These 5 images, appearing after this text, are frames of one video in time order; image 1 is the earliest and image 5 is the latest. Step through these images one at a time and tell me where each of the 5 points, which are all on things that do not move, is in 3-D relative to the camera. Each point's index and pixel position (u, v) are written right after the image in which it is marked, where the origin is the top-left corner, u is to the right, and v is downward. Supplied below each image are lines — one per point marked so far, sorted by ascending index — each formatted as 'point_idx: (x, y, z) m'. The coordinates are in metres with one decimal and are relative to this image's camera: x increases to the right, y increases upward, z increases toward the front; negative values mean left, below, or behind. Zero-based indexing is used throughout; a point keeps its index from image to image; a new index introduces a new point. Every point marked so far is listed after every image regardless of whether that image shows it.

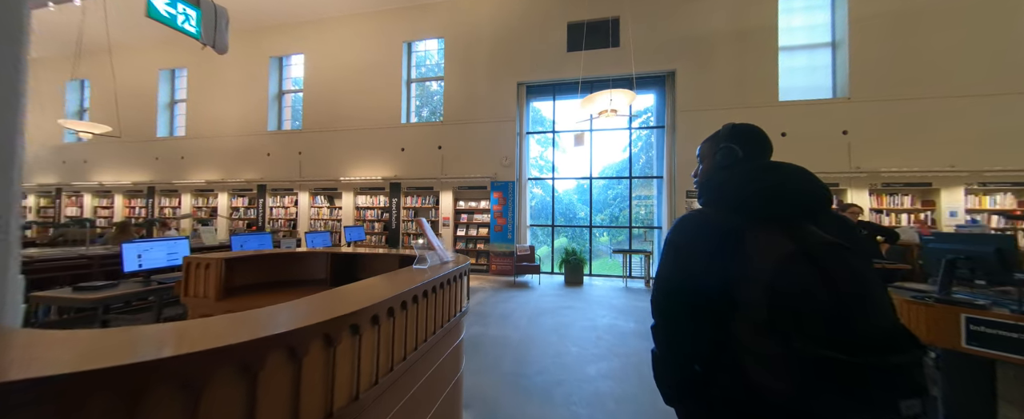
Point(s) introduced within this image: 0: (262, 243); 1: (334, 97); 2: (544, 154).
0: (-3.2, -0.4, +3.9) m
1: (-4.7, +3.0, +8.2) m
2: (+0.7, +1.2, +7.5) m
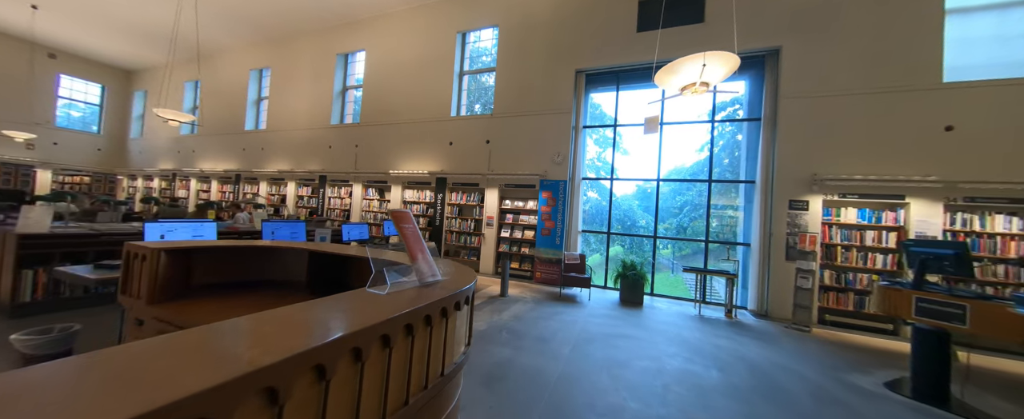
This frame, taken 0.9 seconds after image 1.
0: (-2.7, -0.3, +3.8) m
1: (-3.2, +3.2, +8.2) m
2: (+1.9, +1.1, +6.6) m
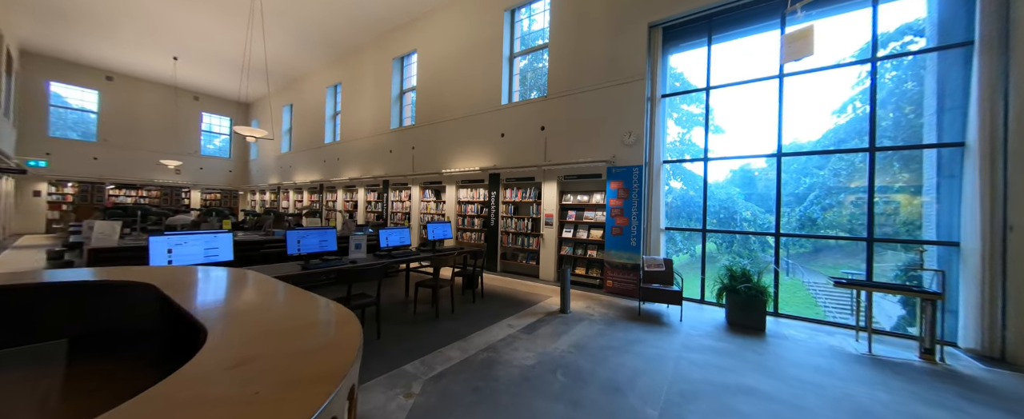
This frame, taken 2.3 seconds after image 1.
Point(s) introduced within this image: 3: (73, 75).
0: (-2.1, -0.3, +3.4) m
1: (-1.8, +3.1, +7.9) m
2: (+2.9, +1.3, +5.2) m
3: (-17.1, +5.2, +12.1) m
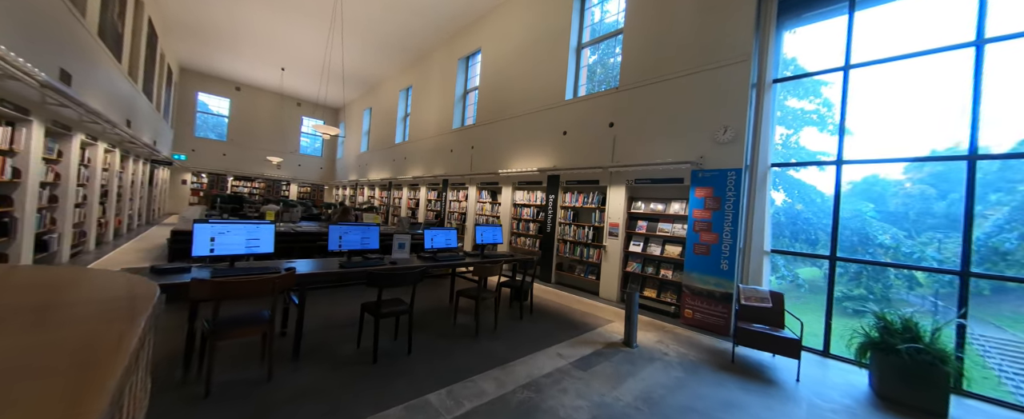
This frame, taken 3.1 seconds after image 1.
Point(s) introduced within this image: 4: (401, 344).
0: (-1.5, -0.3, +3.2) m
1: (-0.2, +3.1, +7.6) m
2: (+3.8, +1.0, +4.0) m
3: (-14.2, +5.9, +14.7) m
4: (-1.0, -1.2, +2.8) m
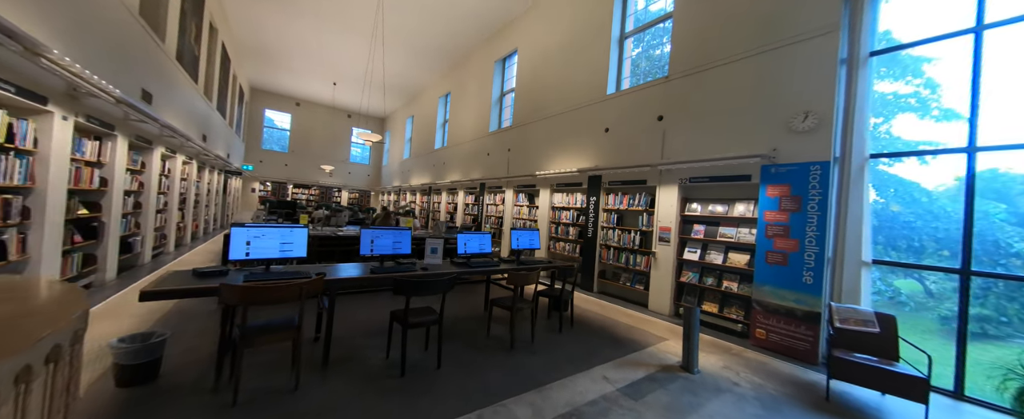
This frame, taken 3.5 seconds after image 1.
0: (-1.2, -0.3, +3.1) m
1: (+0.7, +3.0, +7.3) m
2: (+4.2, +1.0, +3.2) m
3: (-12.4, +5.6, +16.2) m
4: (-0.7, -1.3, +2.6) m
